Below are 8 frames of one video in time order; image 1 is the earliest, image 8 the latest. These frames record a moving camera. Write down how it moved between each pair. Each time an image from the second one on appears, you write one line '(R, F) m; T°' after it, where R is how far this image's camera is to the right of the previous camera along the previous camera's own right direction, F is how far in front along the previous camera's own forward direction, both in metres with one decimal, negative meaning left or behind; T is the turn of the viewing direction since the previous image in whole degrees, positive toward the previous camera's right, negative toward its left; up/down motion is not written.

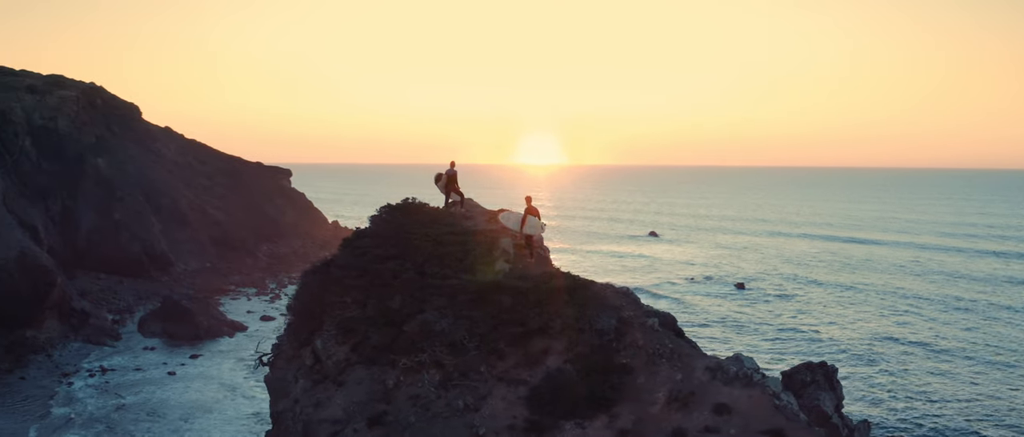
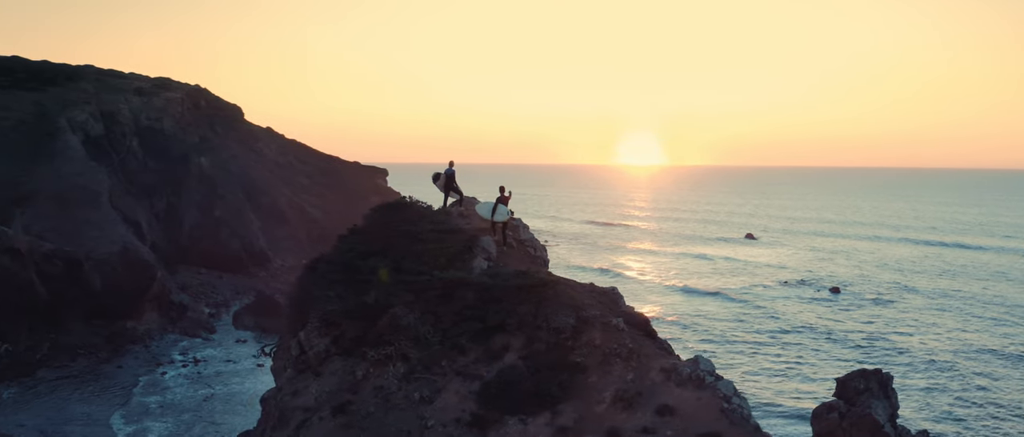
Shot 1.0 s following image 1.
(+1.4, 0.0) m; -6°
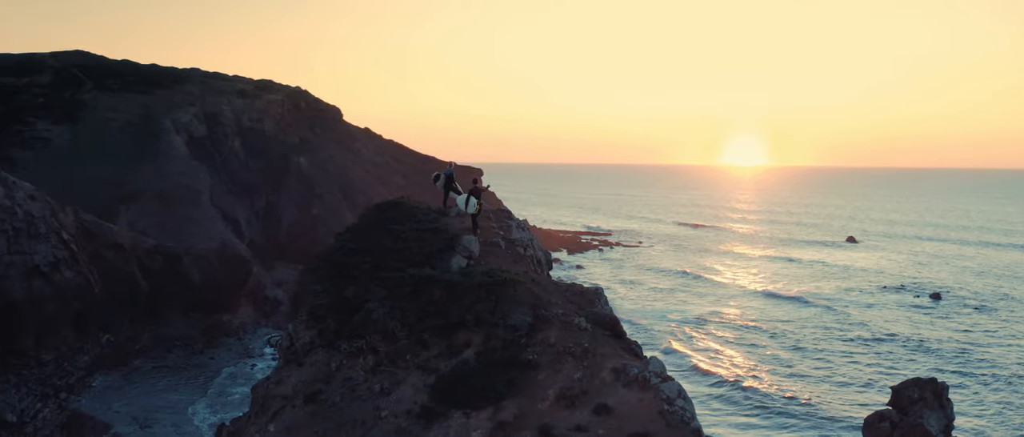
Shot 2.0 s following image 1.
(+1.5, -0.1) m; -6°
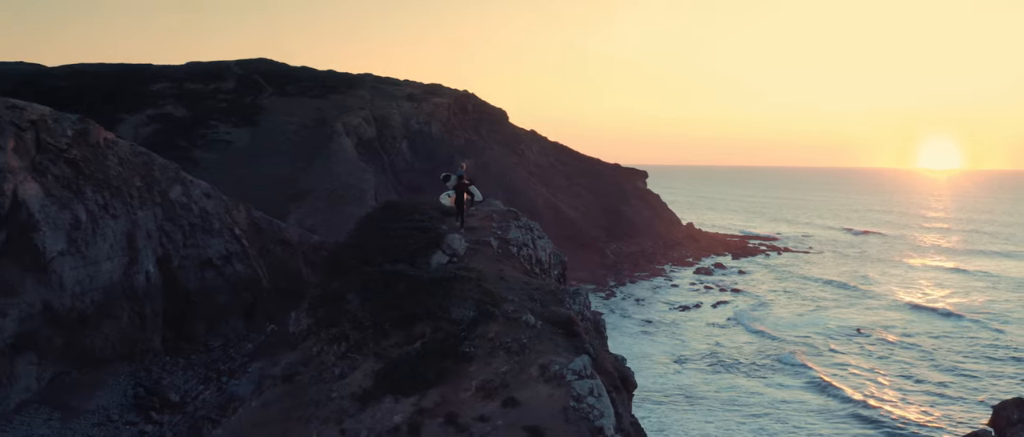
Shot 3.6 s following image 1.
(+2.5, -0.2) m; -11°
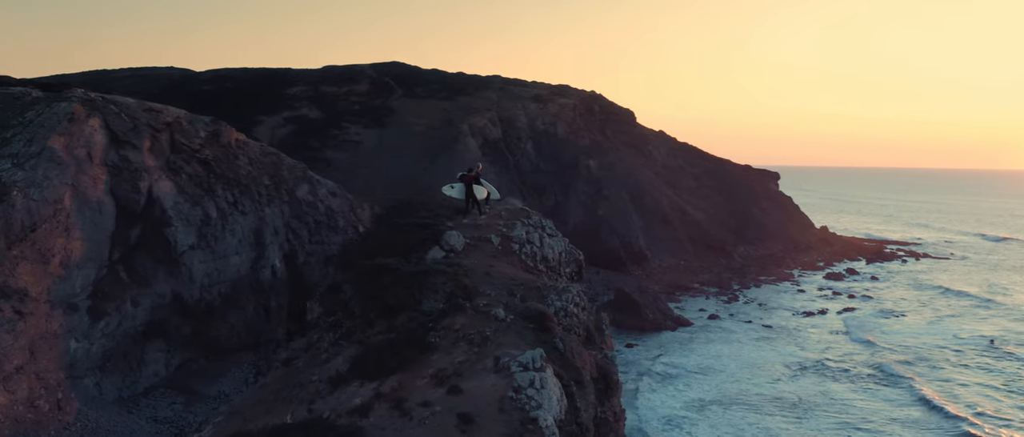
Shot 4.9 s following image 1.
(+1.9, -0.2) m; -8°
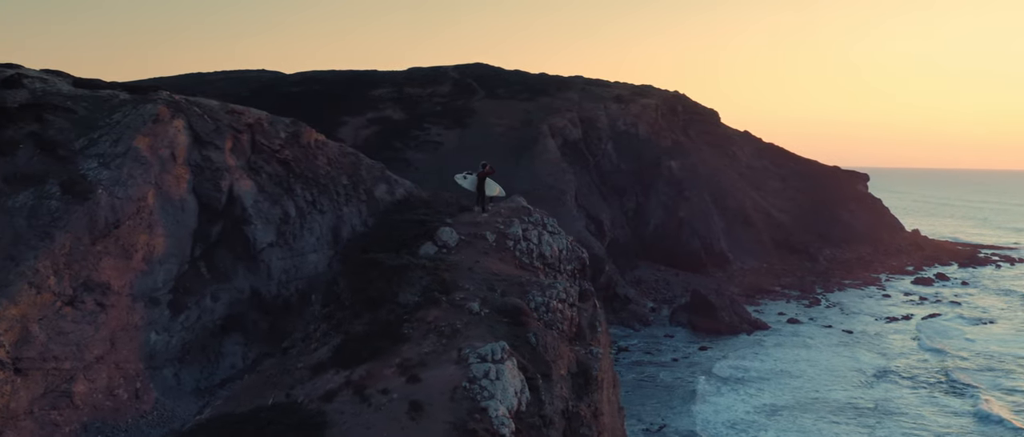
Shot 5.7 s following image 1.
(+1.4, -0.2) m; -5°
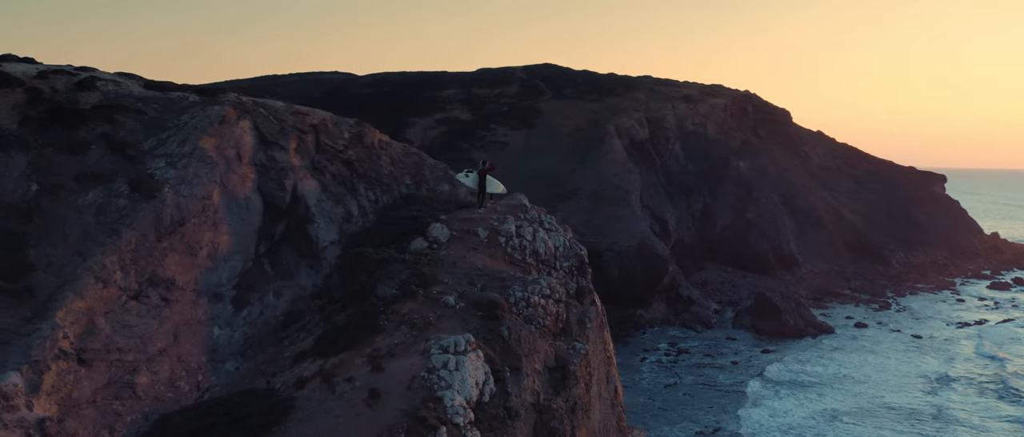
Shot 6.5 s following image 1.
(+1.2, -0.2) m; -5°
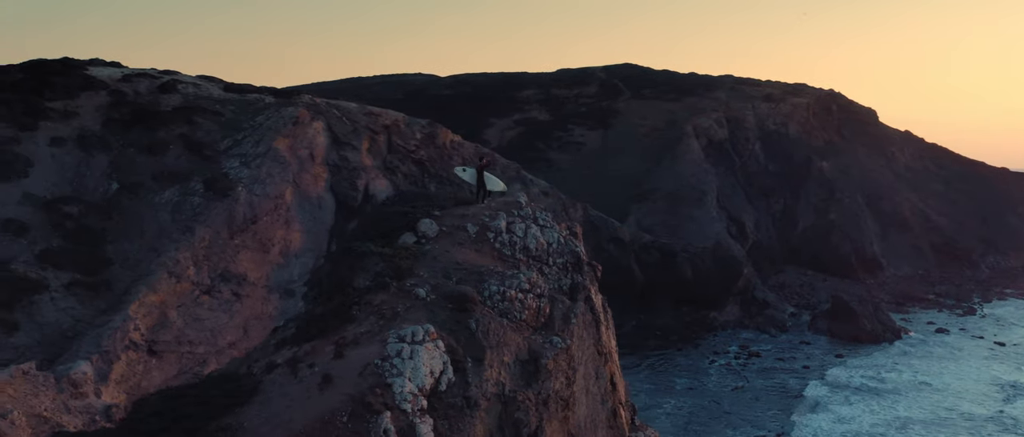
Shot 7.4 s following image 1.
(+1.5, -0.2) m; -5°
